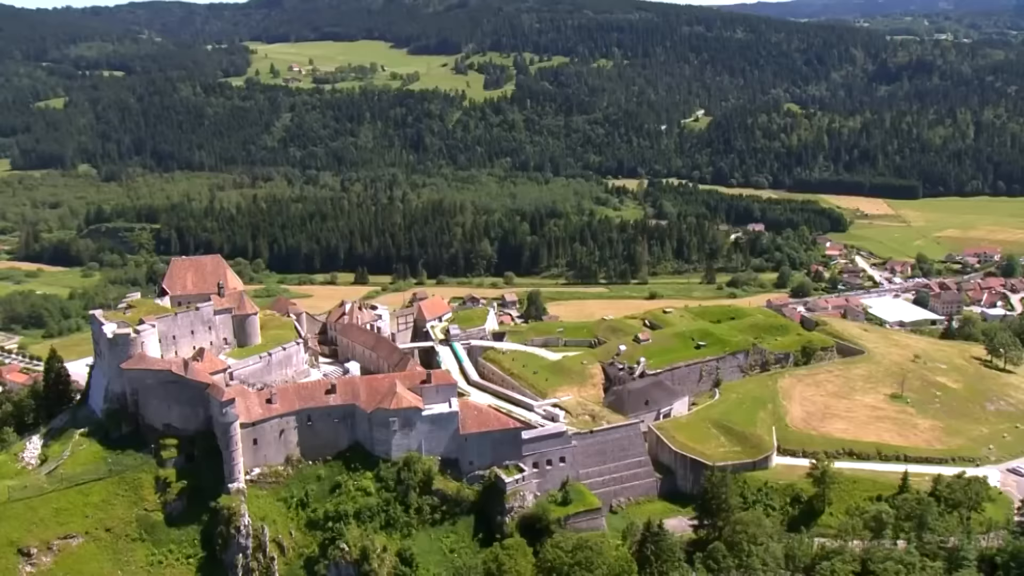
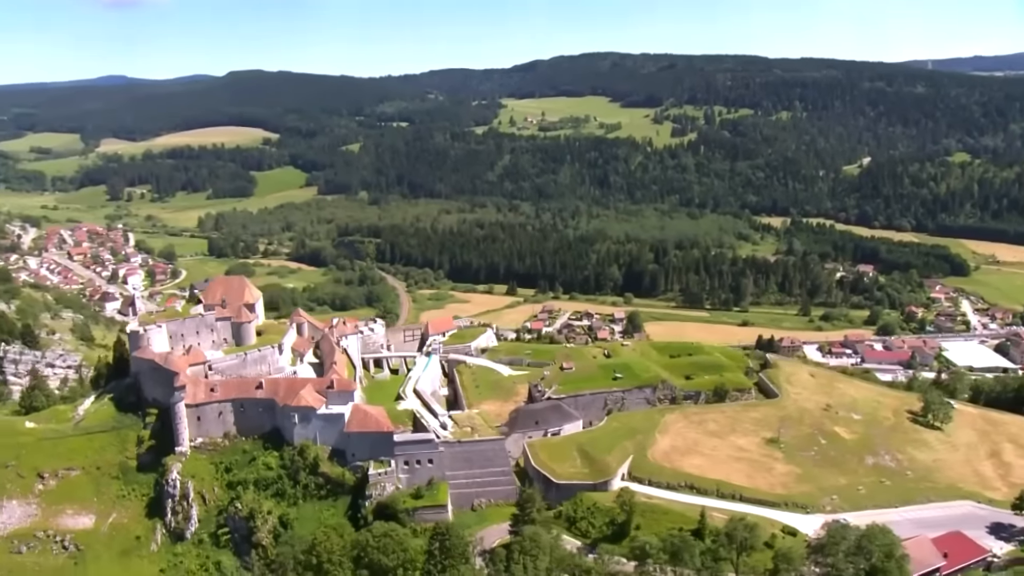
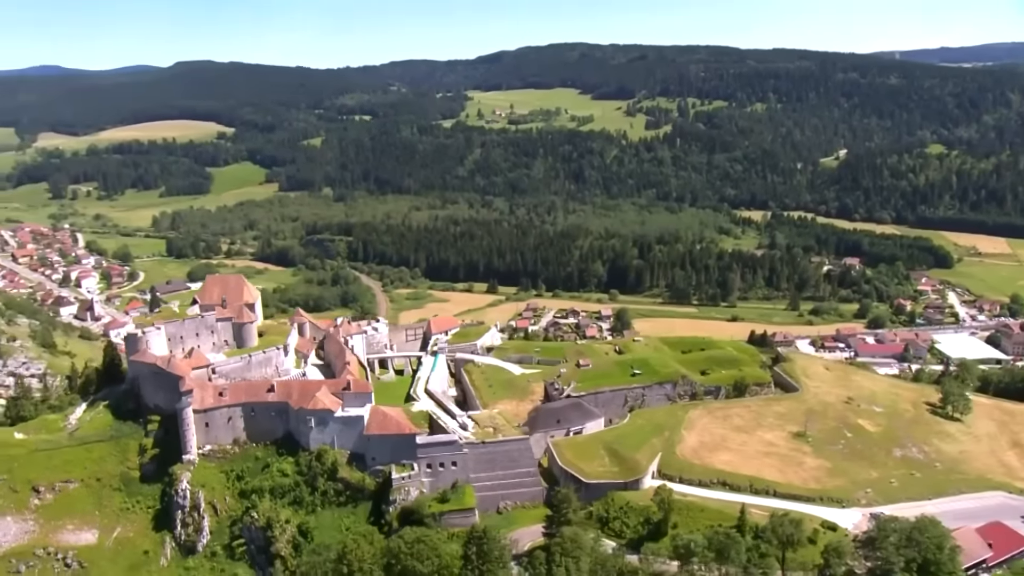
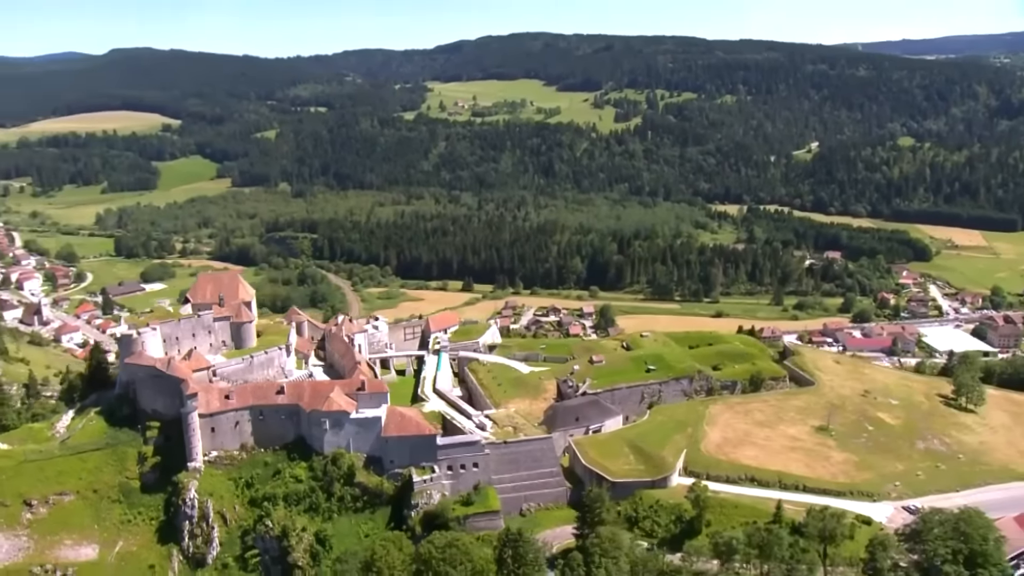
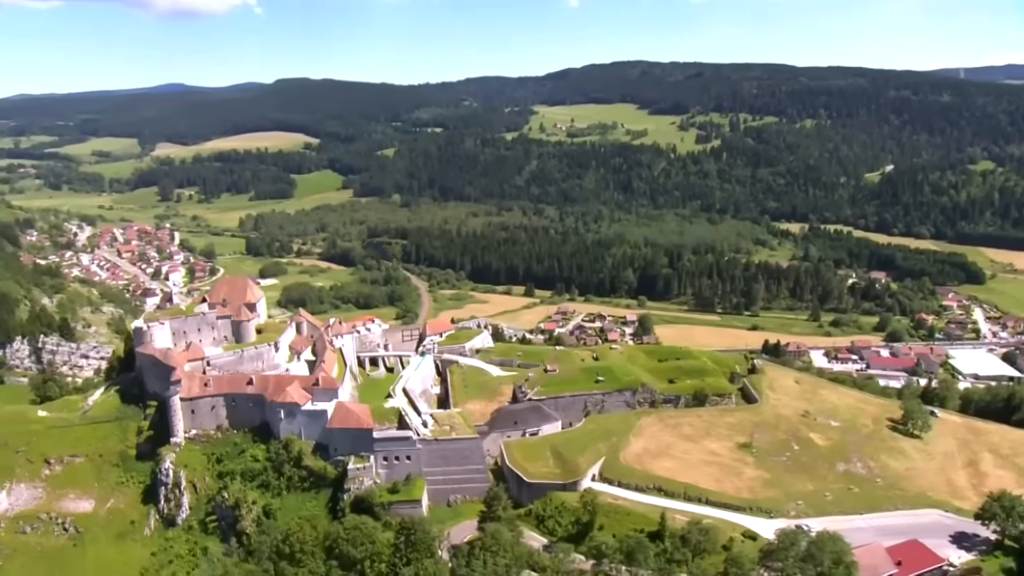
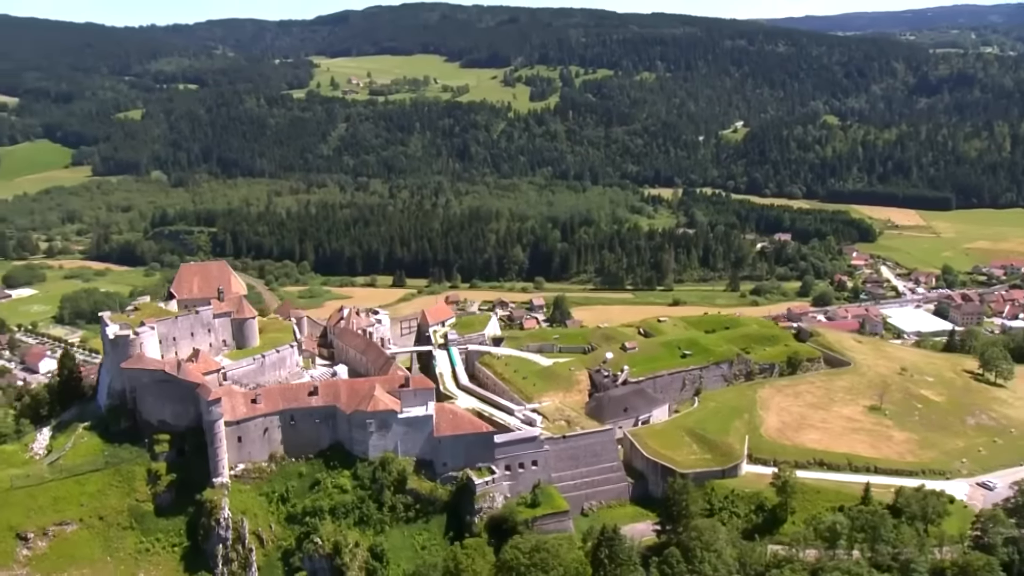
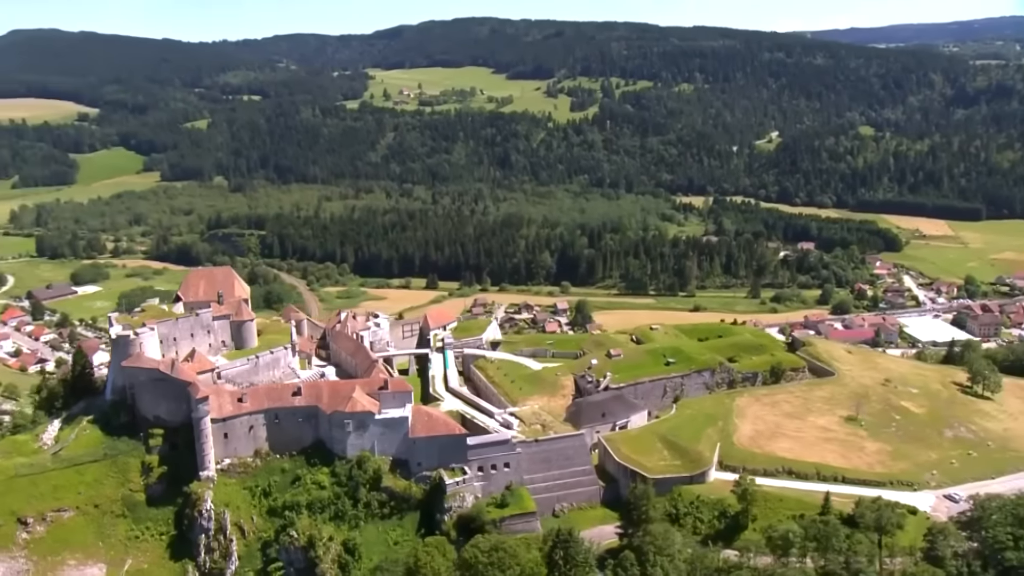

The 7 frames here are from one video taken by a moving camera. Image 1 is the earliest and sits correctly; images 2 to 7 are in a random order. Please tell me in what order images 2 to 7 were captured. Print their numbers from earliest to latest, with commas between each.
6, 7, 4, 3, 2, 5
